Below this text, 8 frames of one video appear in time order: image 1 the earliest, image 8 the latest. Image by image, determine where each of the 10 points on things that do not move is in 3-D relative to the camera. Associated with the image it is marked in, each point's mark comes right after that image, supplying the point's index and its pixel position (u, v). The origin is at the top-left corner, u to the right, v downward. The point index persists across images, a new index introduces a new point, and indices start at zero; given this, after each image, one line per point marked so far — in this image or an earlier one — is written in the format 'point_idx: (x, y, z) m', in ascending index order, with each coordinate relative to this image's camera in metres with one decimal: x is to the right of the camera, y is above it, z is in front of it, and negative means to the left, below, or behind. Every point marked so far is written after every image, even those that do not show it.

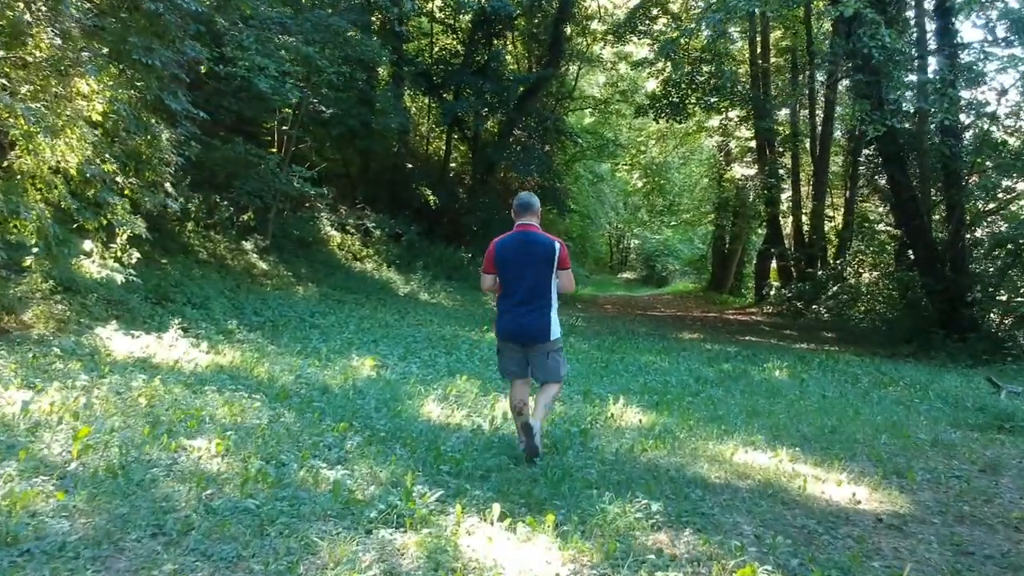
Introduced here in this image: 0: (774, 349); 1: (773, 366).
0: (+3.7, -0.9, +14.0) m
1: (+2.9, -0.9, +11.1) m
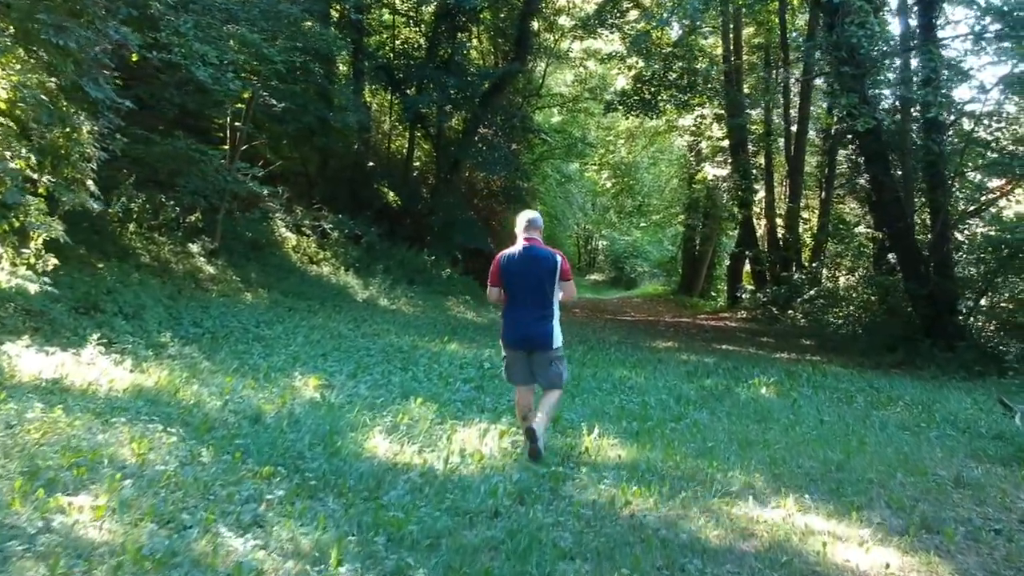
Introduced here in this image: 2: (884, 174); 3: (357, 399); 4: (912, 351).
0: (+3.2, -1.0, +13.1) m
1: (+2.5, -1.0, +10.2) m
2: (+6.5, +2.0, +17.4) m
3: (-1.3, -0.9, +8.2) m
4: (+6.7, -1.1, +16.6) m
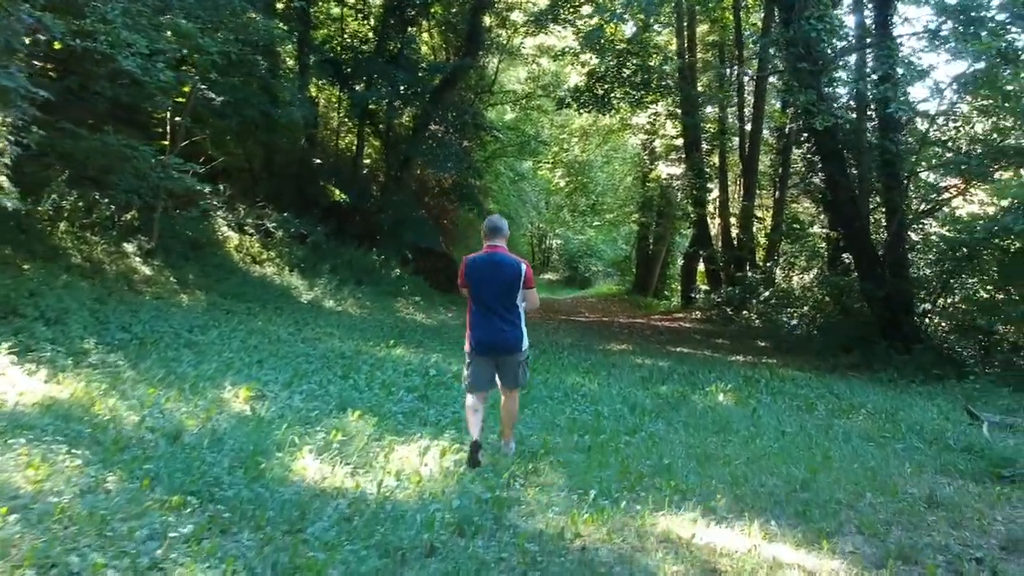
0: (+2.6, -1.0, +12.8) m
1: (+2.0, -1.0, +9.8) m
2: (+5.7, +2.0, +17.2) m
3: (-1.7, -0.9, +7.6) m
4: (+5.9, -1.1, +16.3) m
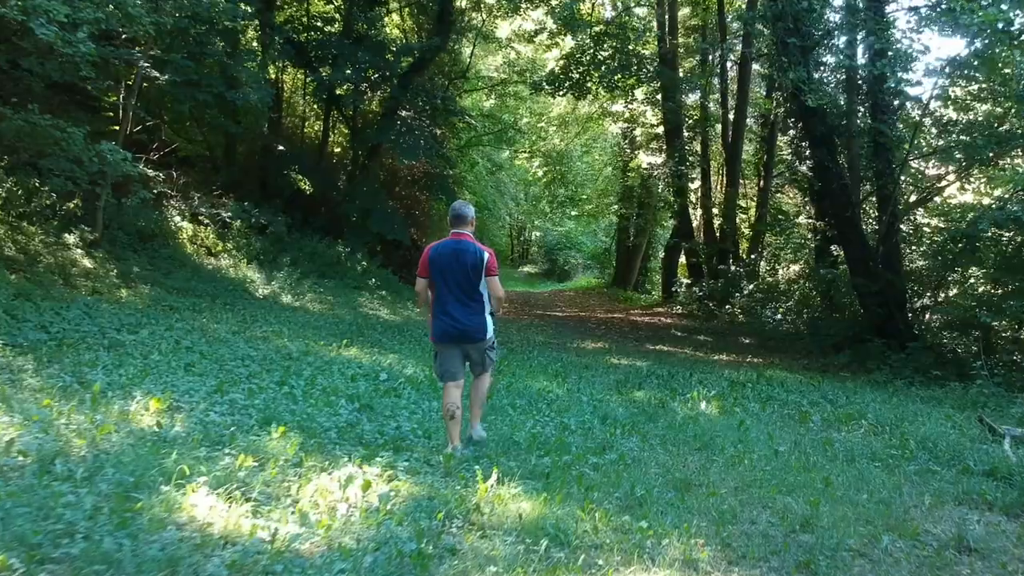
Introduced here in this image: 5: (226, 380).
0: (+2.2, -0.9, +11.7) m
1: (+1.6, -0.9, +8.8) m
2: (+5.2, +2.1, +16.2) m
3: (-2.0, -0.9, +6.5) m
4: (+5.4, -1.0, +15.4) m
5: (-2.5, -0.8, +8.6) m
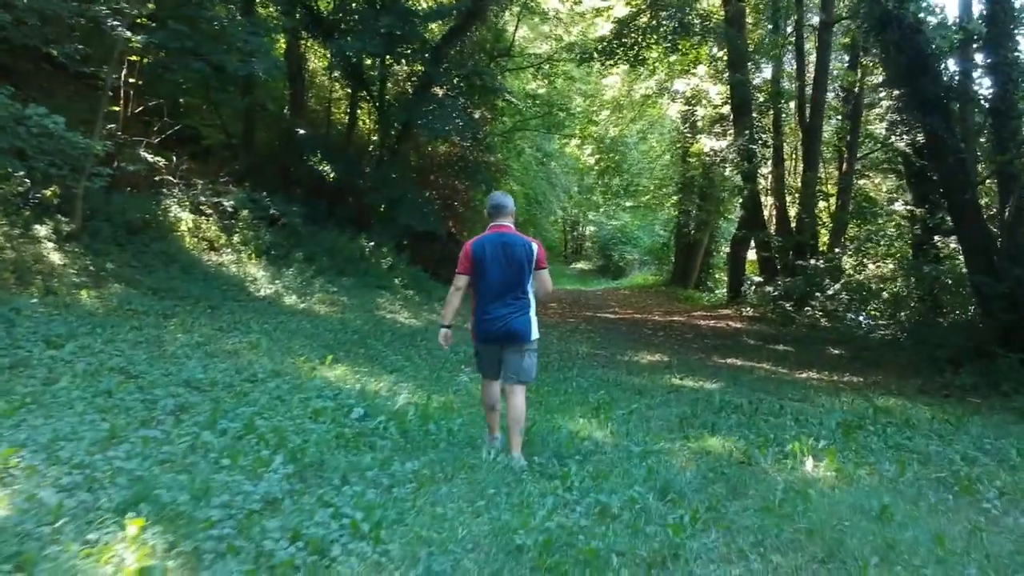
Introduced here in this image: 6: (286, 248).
0: (+2.5, -0.9, +9.0) m
1: (+1.8, -1.0, +6.1) m
2: (+5.7, +2.1, +13.3) m
3: (-2.0, -0.9, +4.1) m
4: (+5.9, -1.0, +12.5) m
5: (-2.4, -0.8, +6.2) m
6: (-4.1, +0.7, +18.0) m
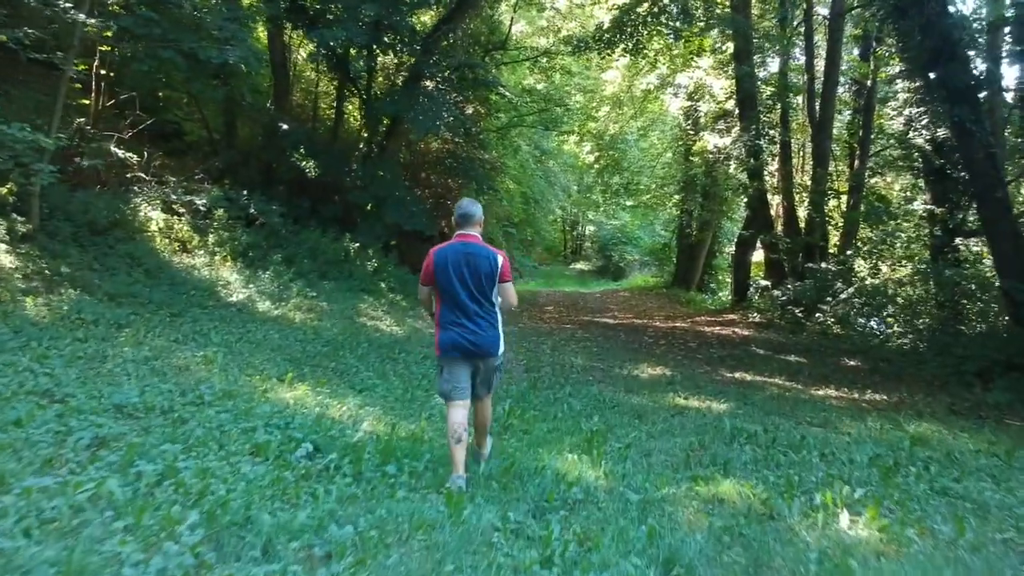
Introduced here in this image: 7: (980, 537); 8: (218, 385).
0: (+2.3, -1.0, +8.0) m
1: (+1.6, -1.0, +5.1) m
2: (+5.6, +2.0, +12.3) m
3: (-2.2, -1.0, +3.0) m
4: (+5.7, -1.1, +11.5) m
5: (-2.5, -0.9, +5.1) m
6: (-4.2, +0.7, +17.0) m
7: (+2.1, -1.1, +4.6) m
8: (-2.4, -0.8, +8.0) m
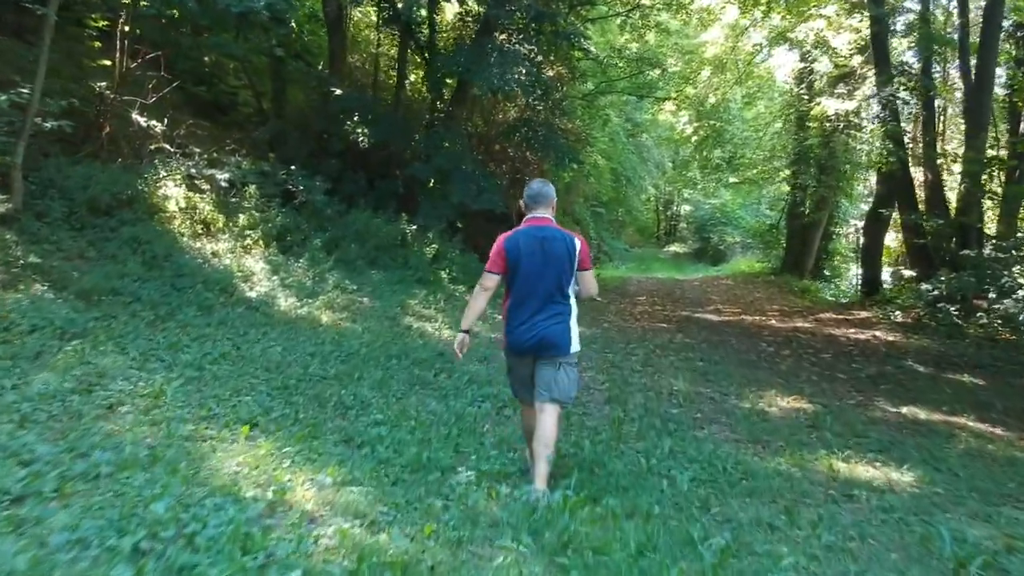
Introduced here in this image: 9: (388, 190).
0: (+2.7, -1.1, +5.0) m
1: (+1.7, -1.2, +2.2) m
2: (+6.3, +2.0, +8.9) m
3: (-2.3, -1.2, +0.4) m
4: (+6.4, -1.1, +8.1) m
5: (-2.4, -1.0, +2.5) m
6: (-3.0, +0.8, +14.5) m
7: (+2.2, -1.2, +1.6) m
8: (-2.0, -0.8, +5.4) m
9: (-2.2, +1.8, +18.2) m
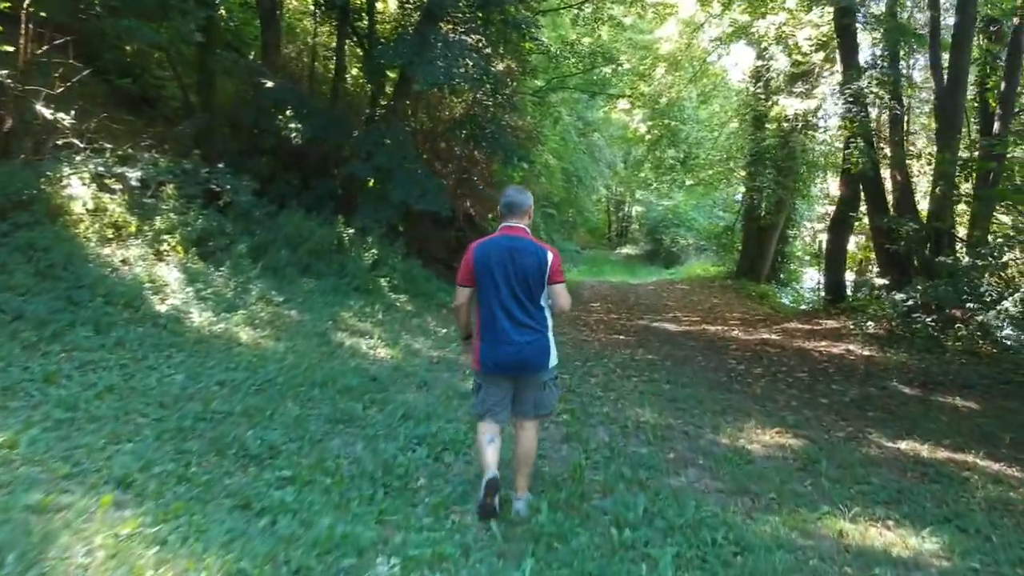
0: (+2.4, -1.2, +4.0) m
1: (+1.6, -1.3, +1.1) m
2: (+5.9, +1.9, +8.1) m
3: (-2.3, -1.3, -0.8) m
4: (+6.0, -1.2, +7.3) m
5: (-2.5, -1.1, +1.3) m
6: (-3.7, +0.7, +13.2) m
7: (+2.1, -1.4, +0.6) m
8: (-2.2, -0.9, +4.1) m
9: (-3.1, +1.7, +16.9) m
